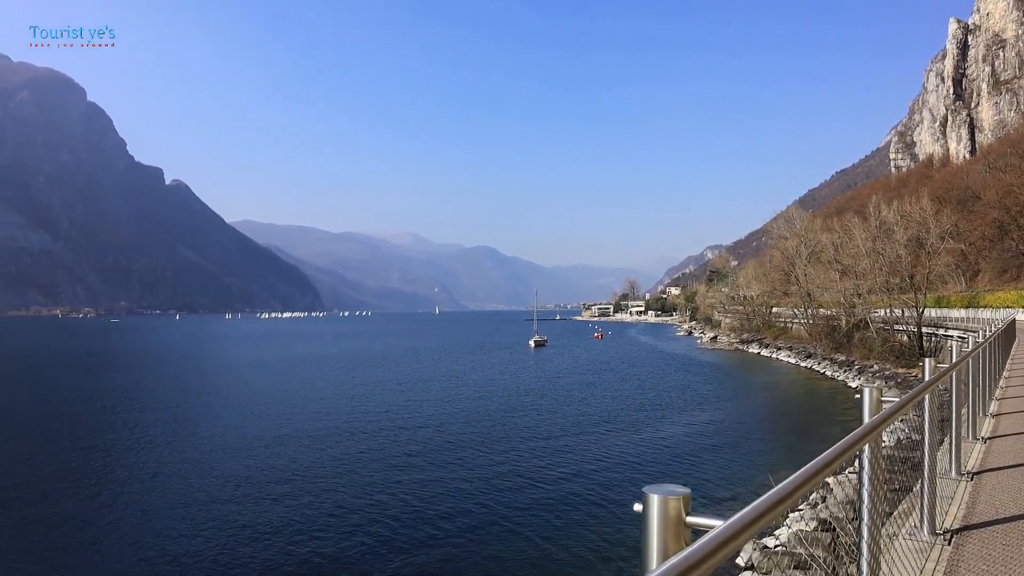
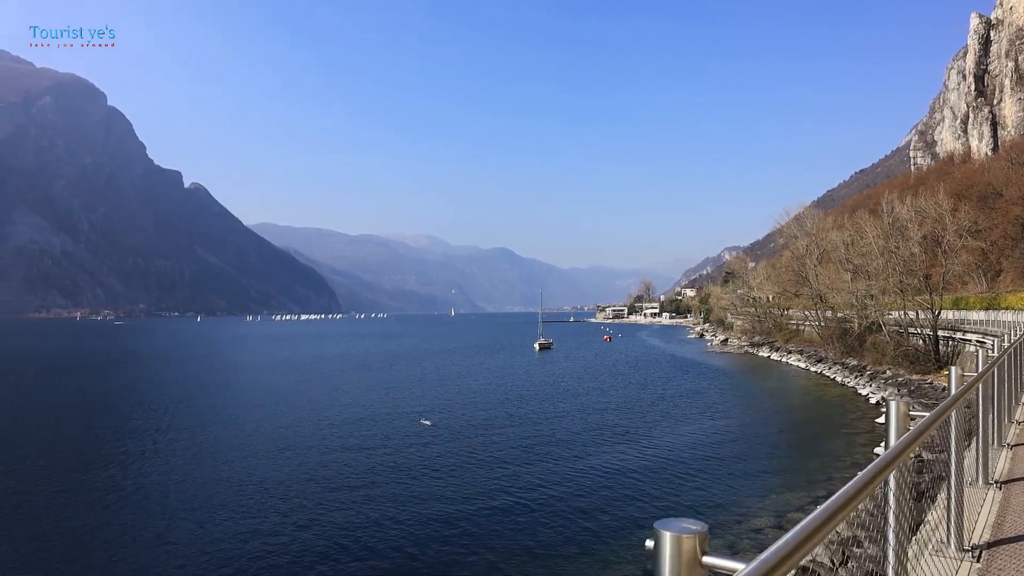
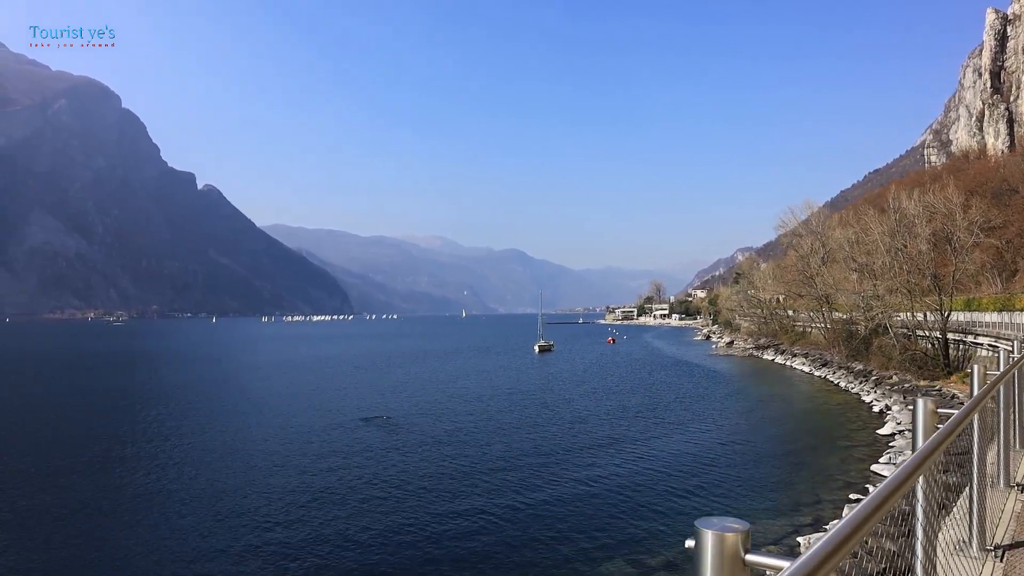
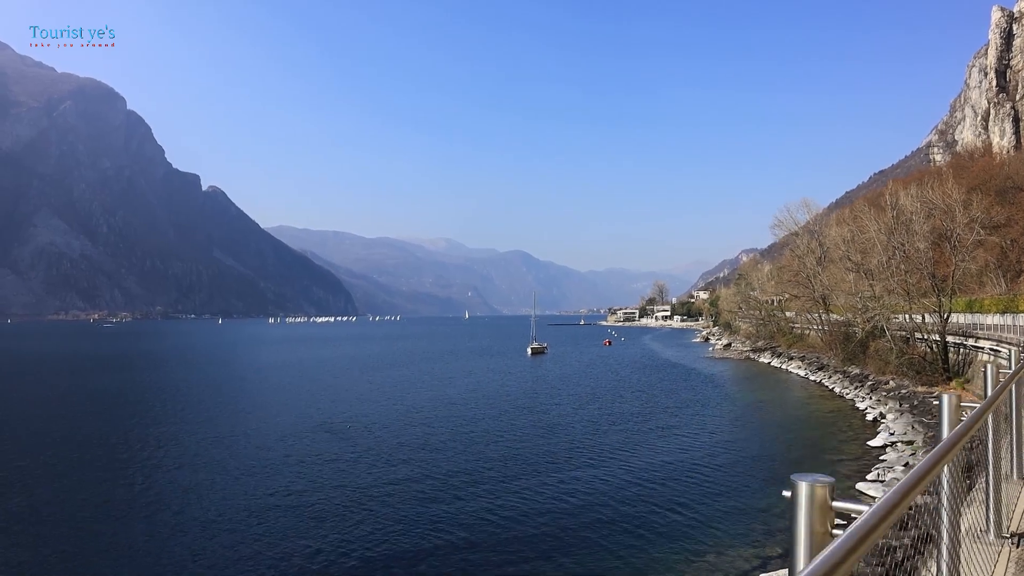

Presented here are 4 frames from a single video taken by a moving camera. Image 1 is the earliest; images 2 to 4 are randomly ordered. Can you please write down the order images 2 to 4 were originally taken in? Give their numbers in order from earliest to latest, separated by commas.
2, 3, 4
